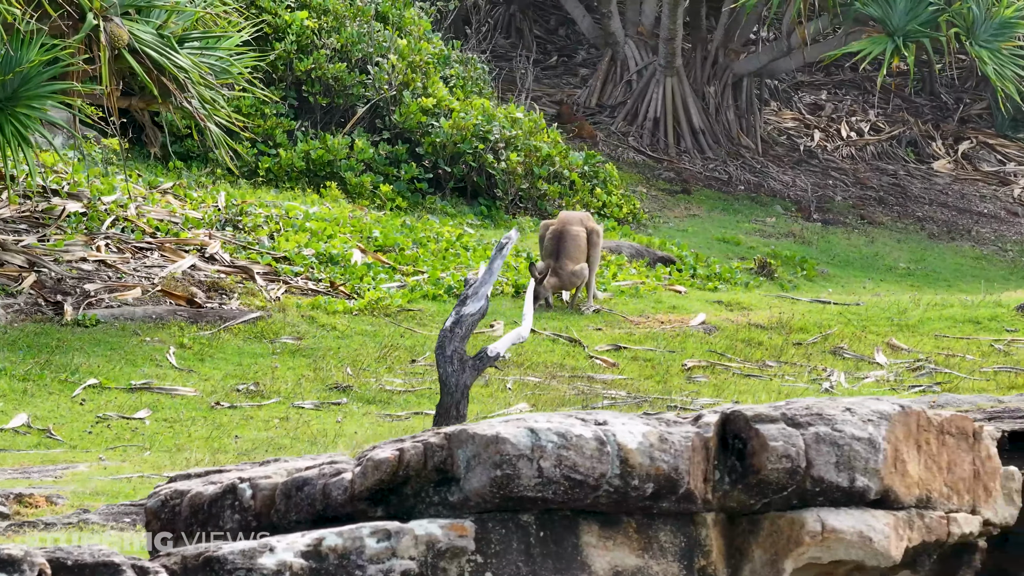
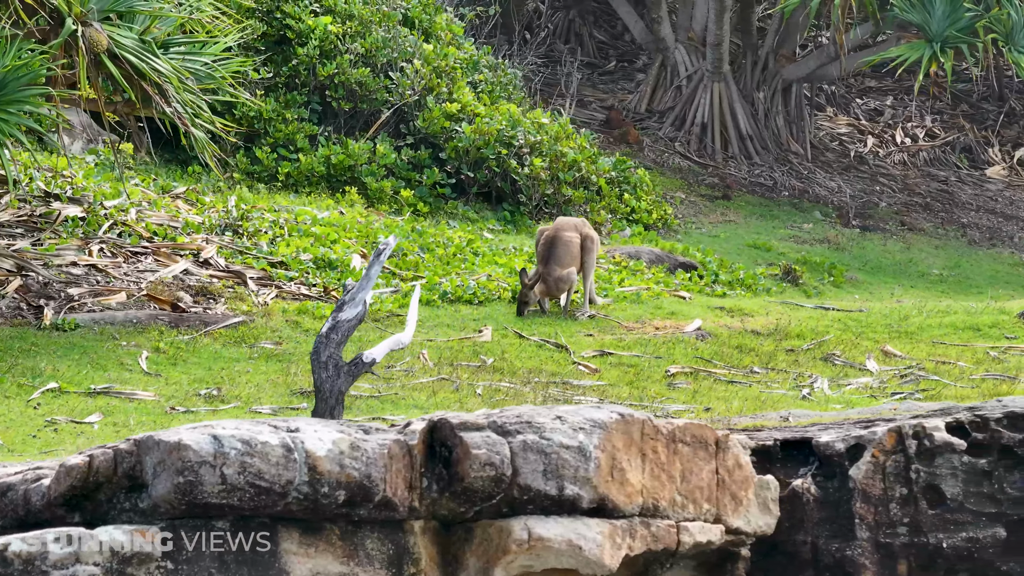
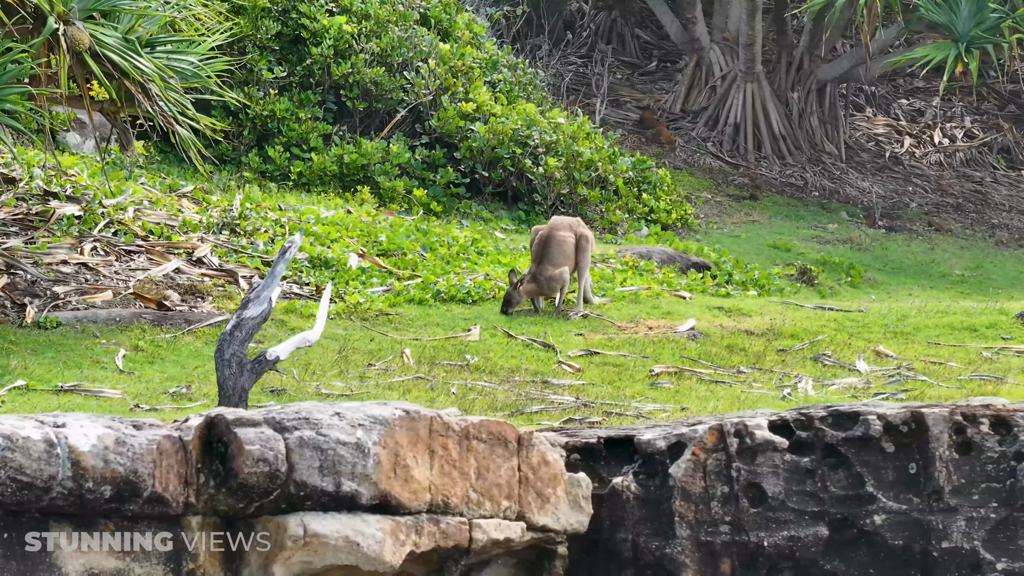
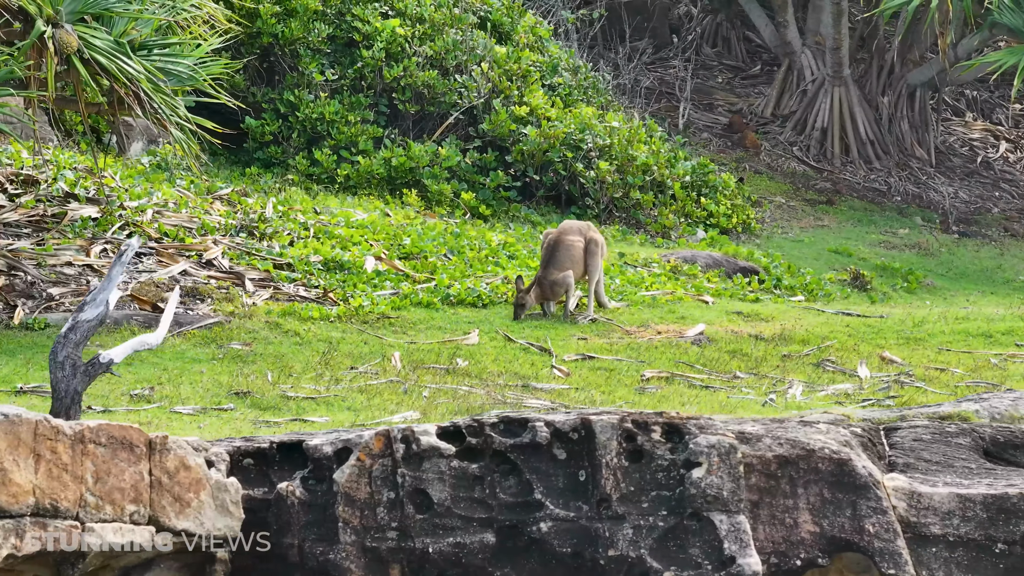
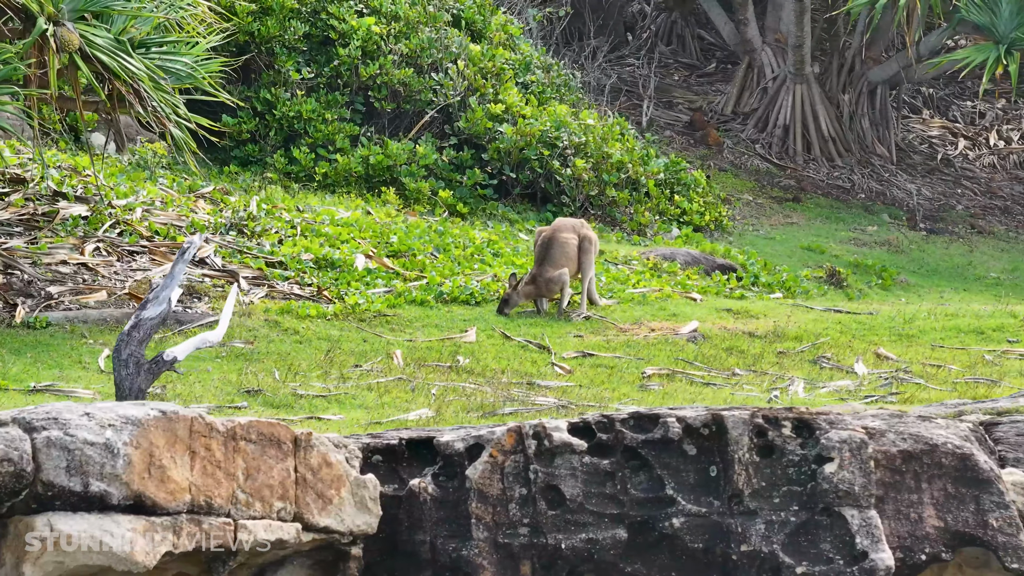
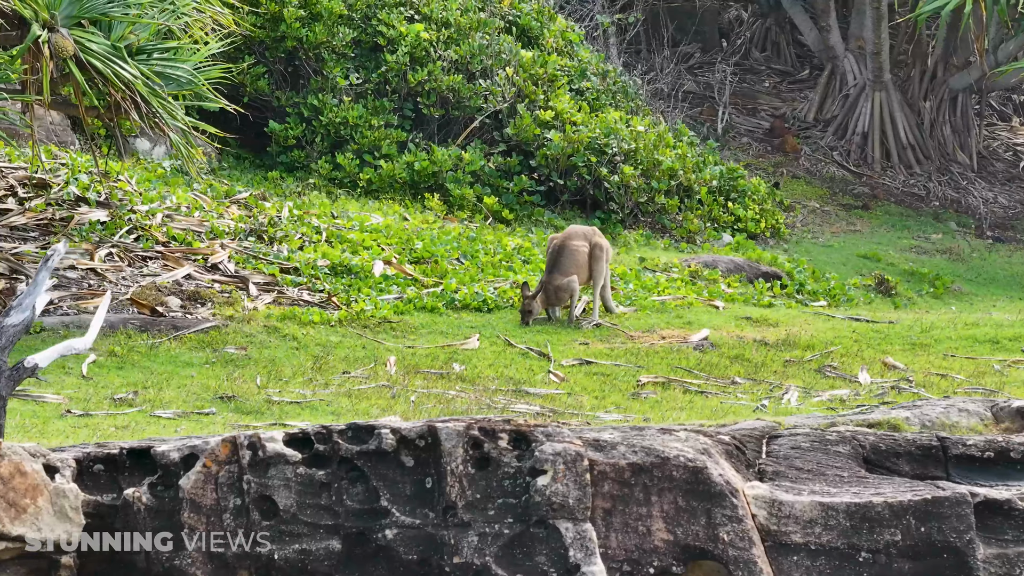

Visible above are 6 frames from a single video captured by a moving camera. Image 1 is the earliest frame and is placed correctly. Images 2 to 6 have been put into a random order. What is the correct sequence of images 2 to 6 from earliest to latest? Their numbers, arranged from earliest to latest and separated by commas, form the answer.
2, 3, 5, 4, 6
